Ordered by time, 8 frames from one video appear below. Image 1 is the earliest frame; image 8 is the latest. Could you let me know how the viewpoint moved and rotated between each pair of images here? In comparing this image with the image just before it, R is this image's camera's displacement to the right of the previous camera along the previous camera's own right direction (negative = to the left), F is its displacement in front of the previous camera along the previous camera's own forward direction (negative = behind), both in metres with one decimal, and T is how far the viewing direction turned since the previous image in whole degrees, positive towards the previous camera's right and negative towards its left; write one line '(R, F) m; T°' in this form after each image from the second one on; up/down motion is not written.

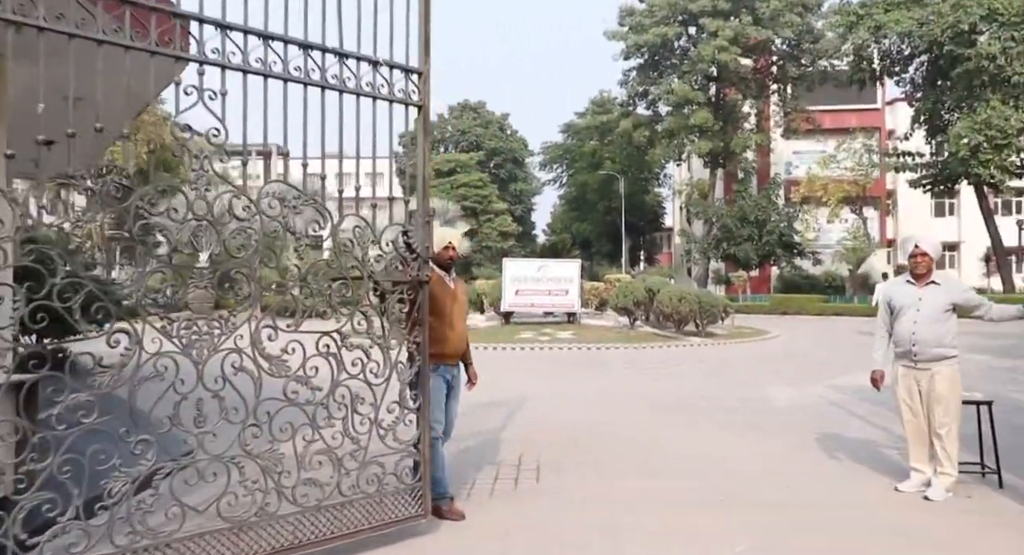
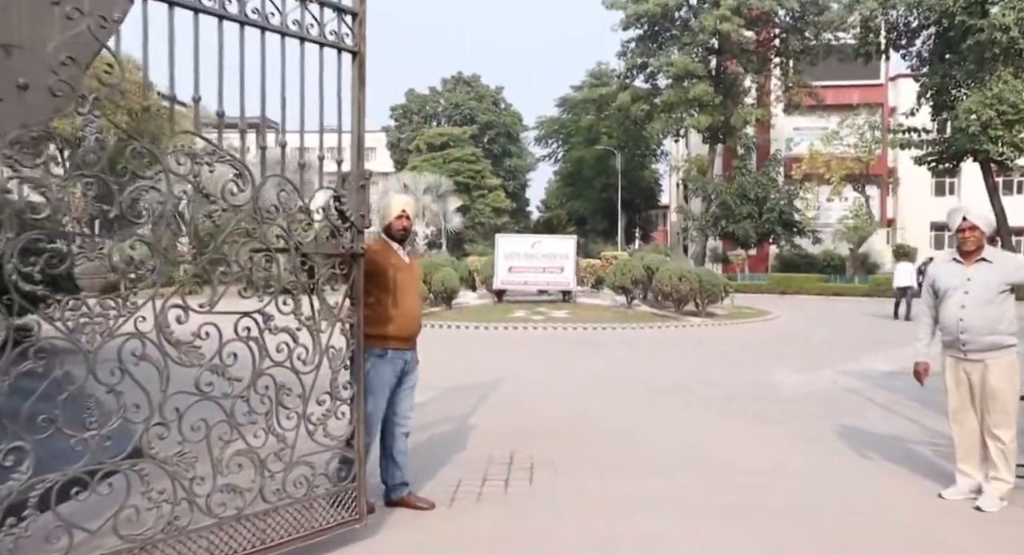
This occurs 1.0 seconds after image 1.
(0.0, +0.8) m; 0°
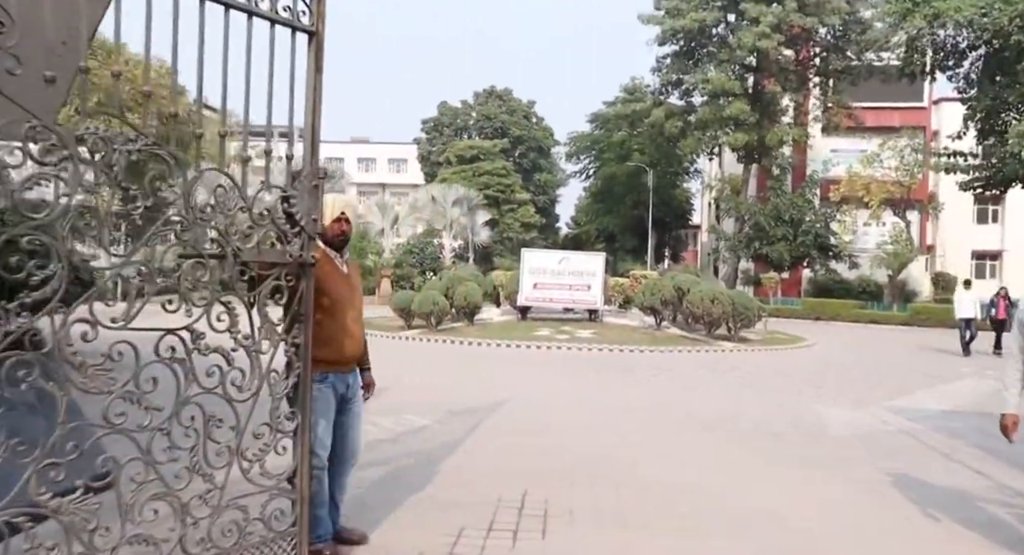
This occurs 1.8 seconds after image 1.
(0.0, +0.6) m; -2°
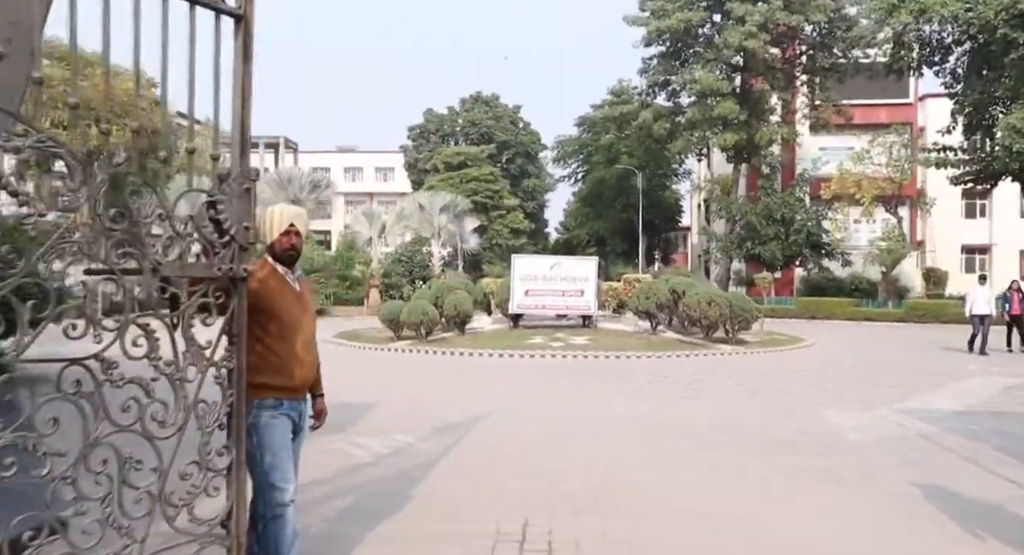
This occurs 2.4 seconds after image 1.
(0.0, +0.4) m; +1°
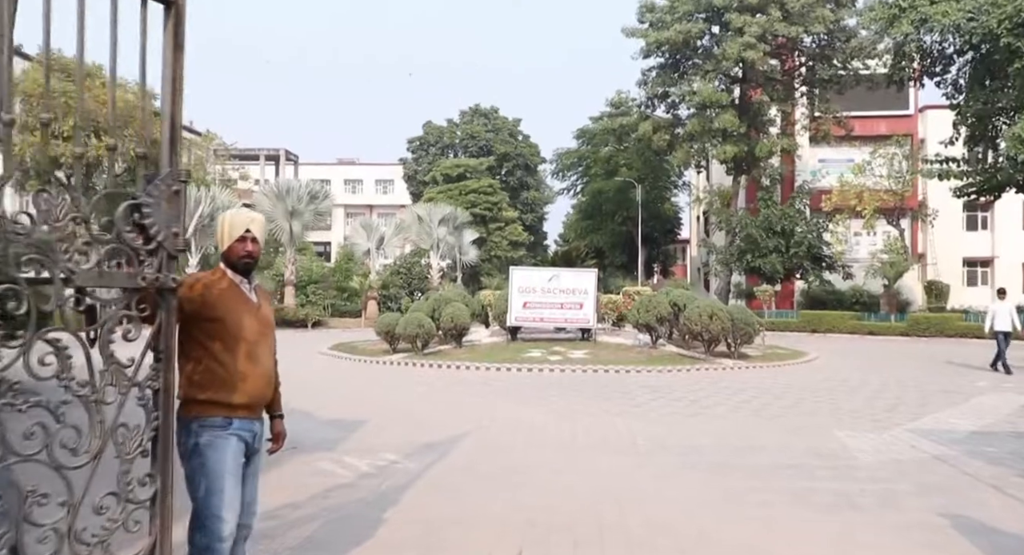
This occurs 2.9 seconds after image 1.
(0.0, +0.3) m; 0°
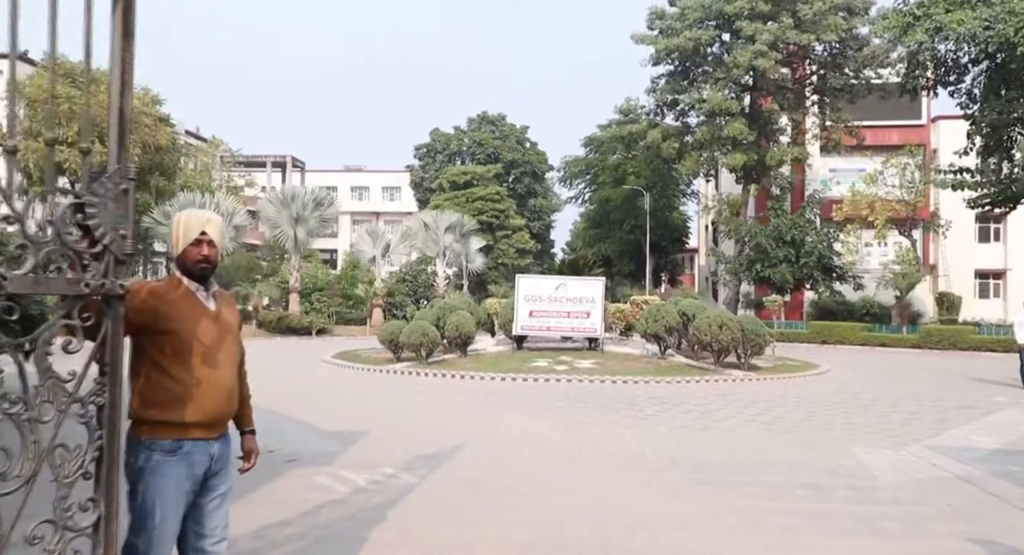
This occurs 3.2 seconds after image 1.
(0.0, +0.3) m; -1°
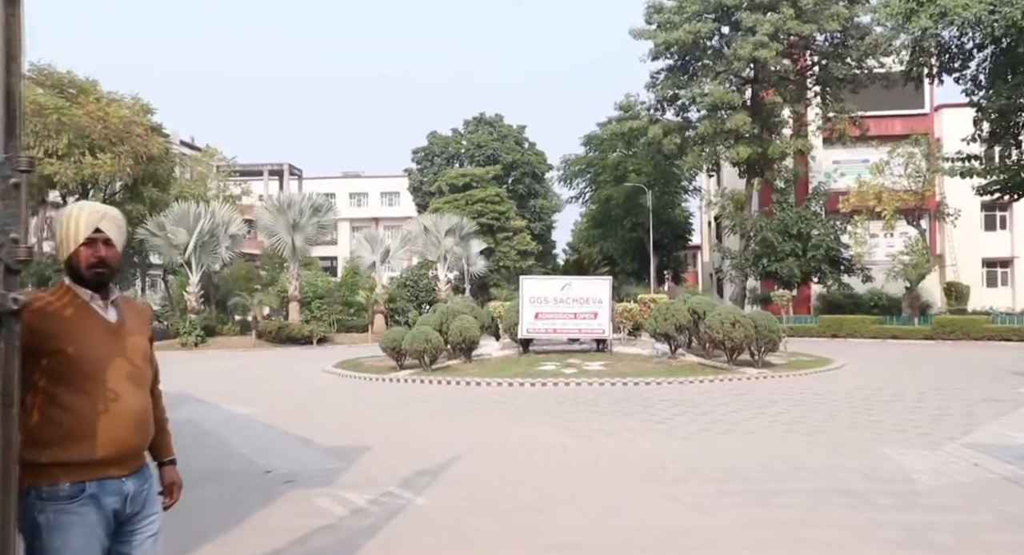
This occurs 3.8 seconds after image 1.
(-0.1, +0.5) m; 0°
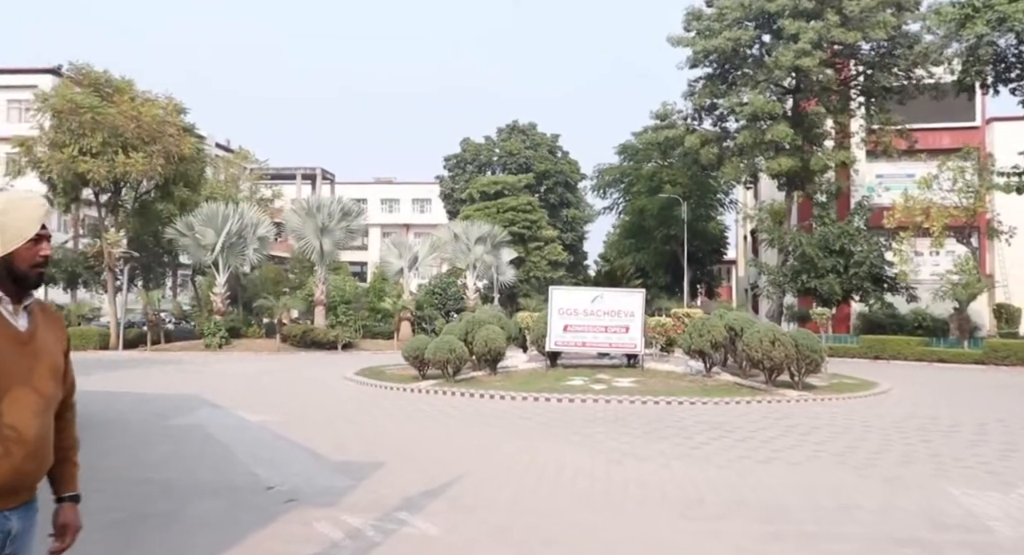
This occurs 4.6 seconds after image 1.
(0.0, +0.6) m; -2°
